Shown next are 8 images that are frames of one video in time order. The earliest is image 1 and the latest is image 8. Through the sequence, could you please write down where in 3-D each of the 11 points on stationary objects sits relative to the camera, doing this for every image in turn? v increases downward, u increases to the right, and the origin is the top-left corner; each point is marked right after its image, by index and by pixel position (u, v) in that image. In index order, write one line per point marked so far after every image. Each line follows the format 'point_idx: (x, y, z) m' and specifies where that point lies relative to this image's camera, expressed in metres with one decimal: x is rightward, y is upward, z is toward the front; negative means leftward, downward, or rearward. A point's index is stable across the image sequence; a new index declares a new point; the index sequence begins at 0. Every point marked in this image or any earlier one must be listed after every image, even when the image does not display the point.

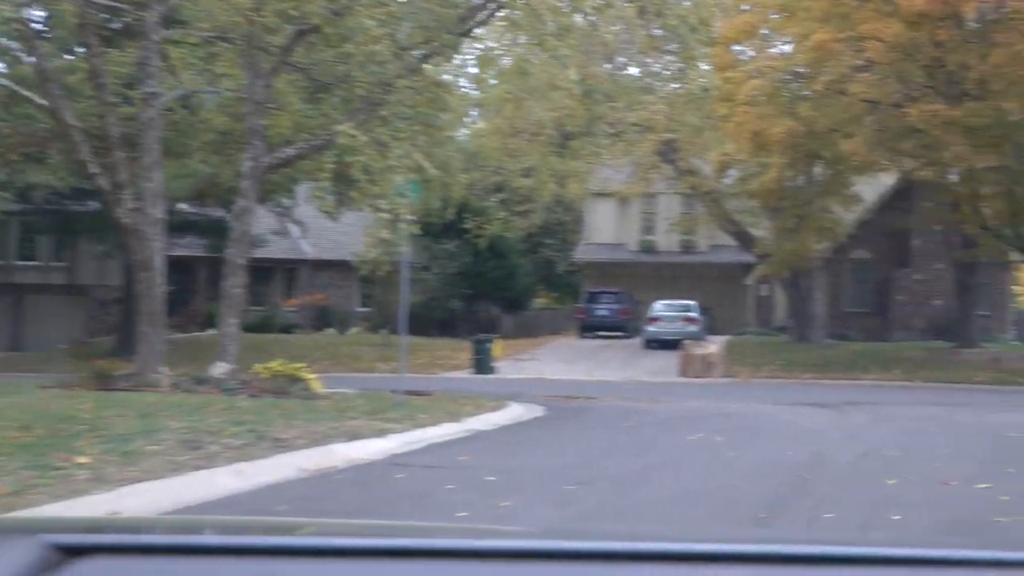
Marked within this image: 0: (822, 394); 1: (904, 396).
0: (+4.2, -1.5, +19.9) m
1: (+5.3, -1.5, +19.8) m
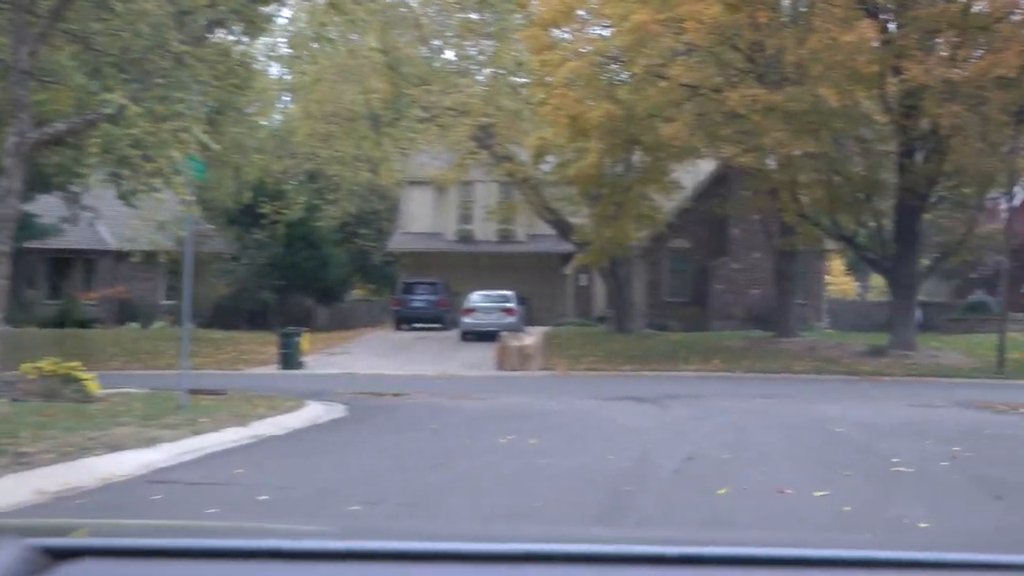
0: (+1.7, -1.3, +19.2) m
1: (+2.8, -1.3, +19.2) m
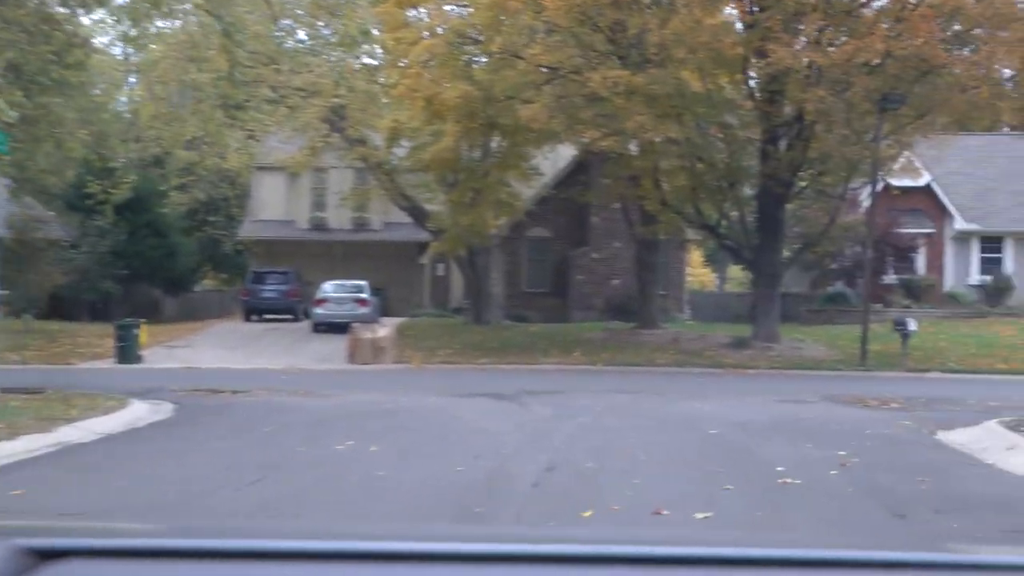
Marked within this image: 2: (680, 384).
0: (-0.2, -1.2, +18.1) m
1: (+0.9, -1.2, +18.3) m
2: (+2.1, -1.2, +18.6) m
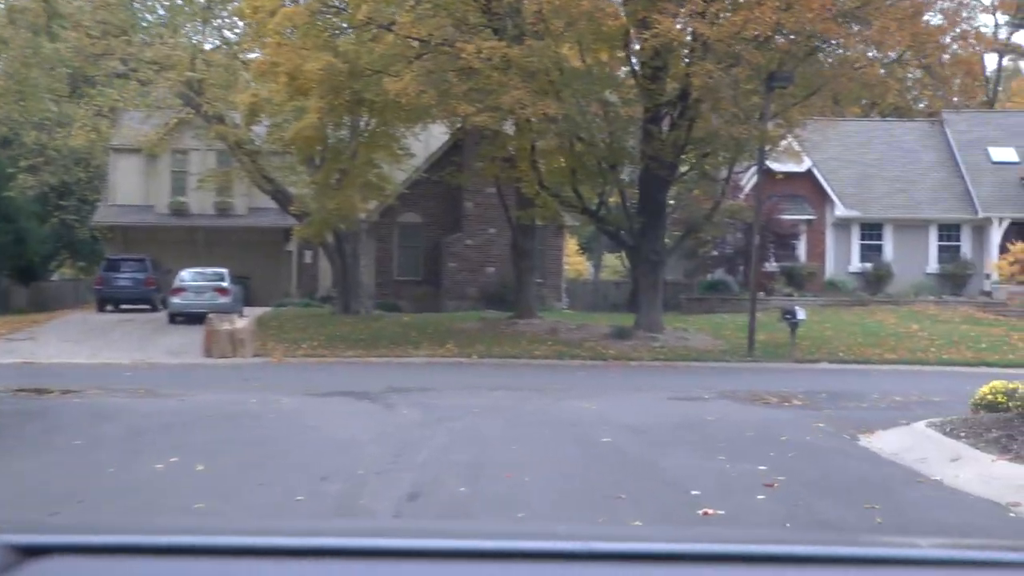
0: (-1.7, -1.0, +16.6) m
1: (-0.6, -1.0, +16.8) m
2: (+0.6, -1.1, +17.2) m
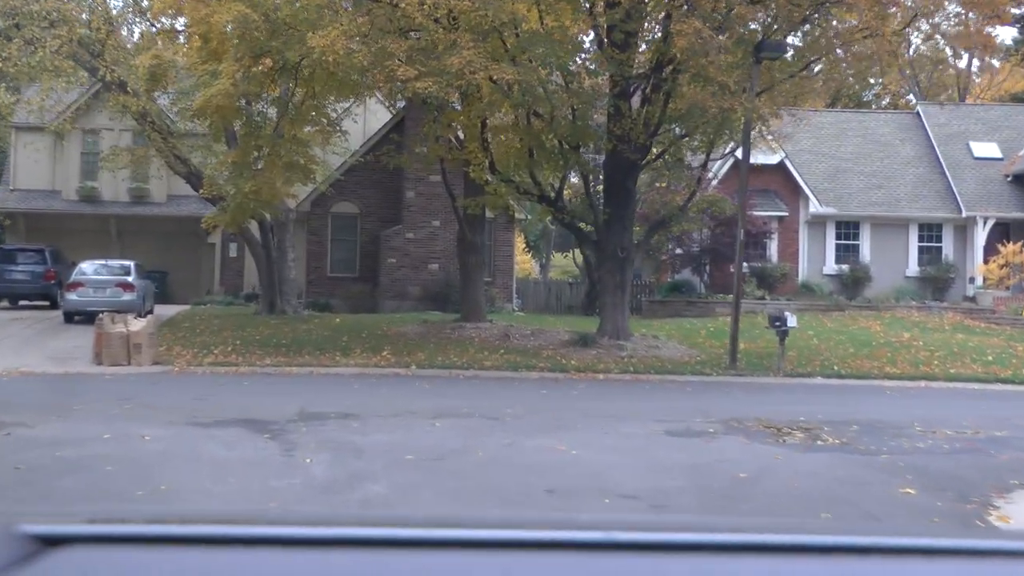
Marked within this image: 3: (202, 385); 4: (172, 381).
0: (-2.2, -1.0, +13.2) m
1: (-1.1, -1.0, +13.4) m
2: (+0.1, -1.1, +13.9) m
3: (-3.3, -1.0, +15.3) m
4: (-3.9, -1.0, +16.7) m
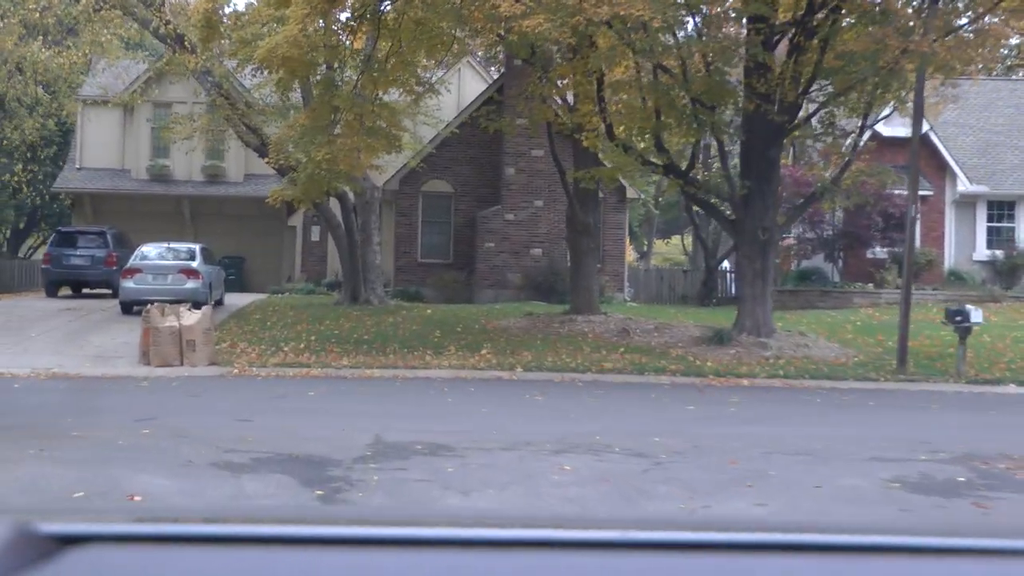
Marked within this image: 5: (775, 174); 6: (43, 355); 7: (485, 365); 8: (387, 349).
0: (-1.2, -0.9, +10.0) m
1: (-0.1, -0.9, +10.2) m
2: (+1.1, -1.0, +10.6) m
3: (-2.1, -0.9, +12.2) m
4: (-2.7, -0.9, +13.6) m
5: (+3.4, +1.5, +18.6) m
6: (-5.6, -0.8, +17.2) m
7: (-0.3, -0.9, +16.6) m
8: (-1.5, -0.8, +17.8) m
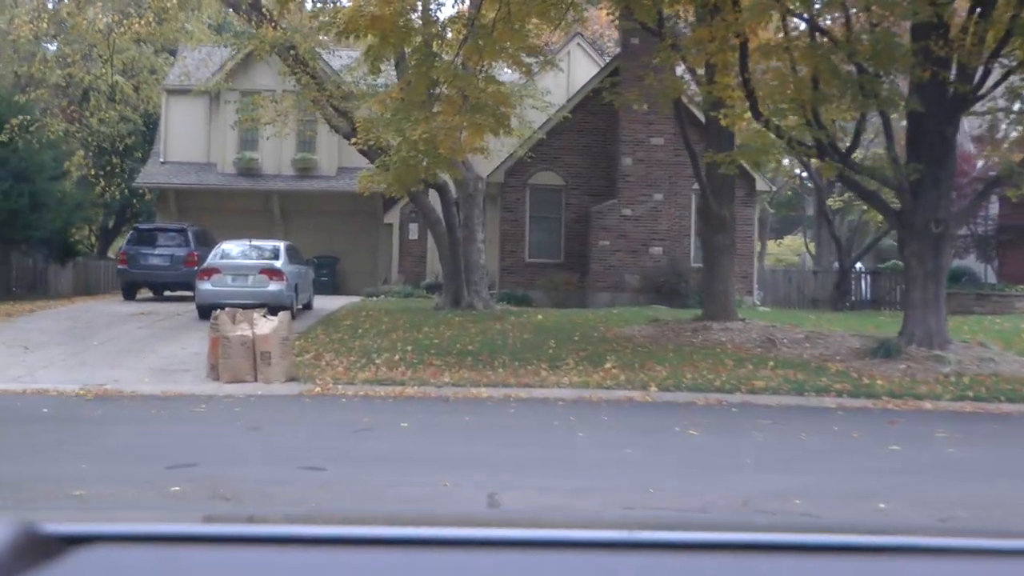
0: (-0.4, -0.9, +7.4) m
1: (+0.7, -0.9, +7.5) m
2: (+1.9, -1.0, +7.8) m
3: (-1.2, -0.9, +9.7) m
4: (-1.6, -0.9, +11.2) m
5: (+4.8, +1.4, +15.7) m
6: (-4.3, -0.8, +14.9) m
7: (+0.9, -0.9, +13.9) m
8: (-0.2, -0.8, +15.2) m
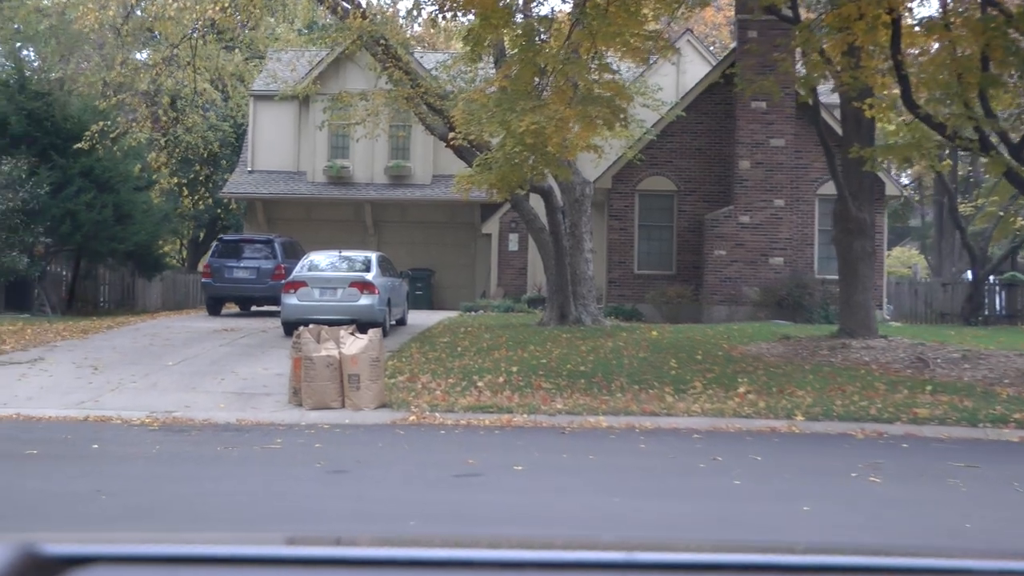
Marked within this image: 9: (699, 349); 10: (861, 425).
0: (+0.2, -1.0, +5.7) m
1: (+1.3, -1.0, +5.7) m
2: (+2.6, -1.0, +5.9) m
3: (-0.4, -1.0, +8.0) m
4: (-0.8, -1.0, +9.5) m
5: (+5.9, +1.3, +13.6) m
6: (-3.2, -0.9, +13.4) m
7: (+2.0, -1.0, +12.1) m
8: (+0.9, -0.9, +13.4) m
9: (+2.2, -0.7, +16.6) m
10: (+2.7, -1.1, +11.4) m
